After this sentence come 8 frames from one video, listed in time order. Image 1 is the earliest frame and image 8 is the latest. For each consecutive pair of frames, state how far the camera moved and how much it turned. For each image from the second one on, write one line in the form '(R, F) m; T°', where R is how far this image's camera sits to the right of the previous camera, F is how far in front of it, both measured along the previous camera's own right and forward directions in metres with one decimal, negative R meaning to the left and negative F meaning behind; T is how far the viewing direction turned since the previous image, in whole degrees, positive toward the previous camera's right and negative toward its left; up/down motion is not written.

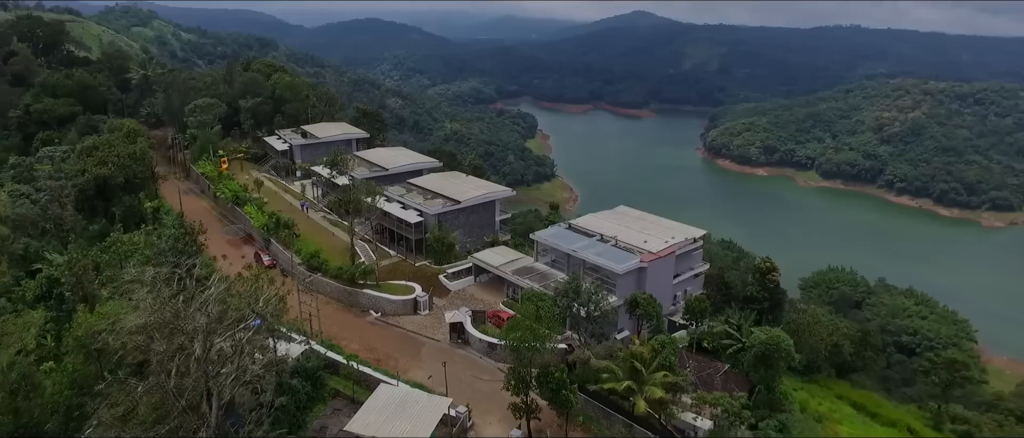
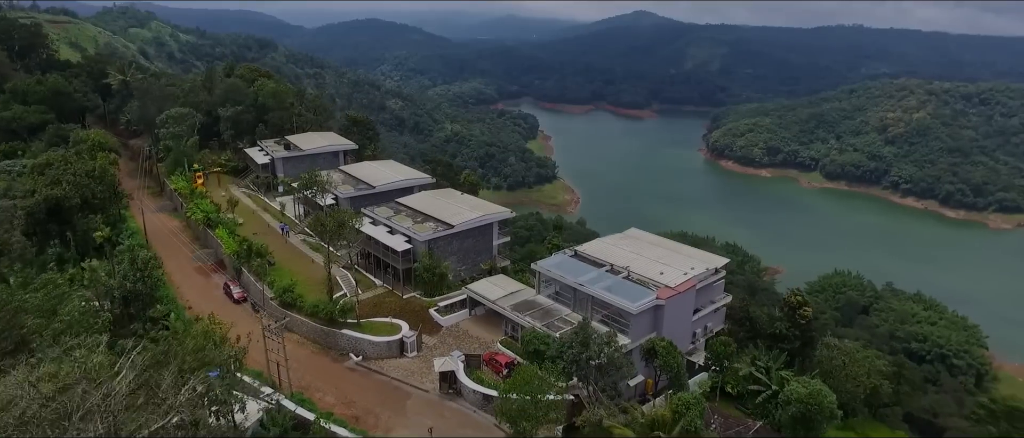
(0.0, +0.8) m; 0°
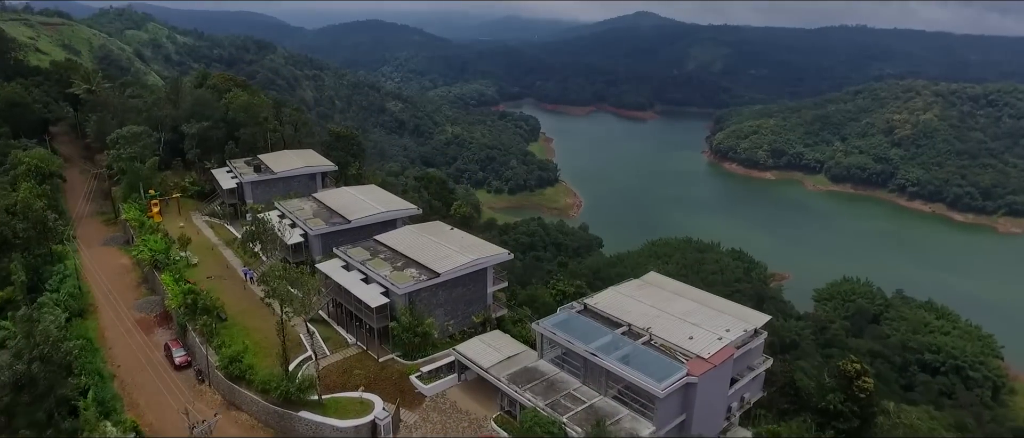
(0.0, +1.1) m; 0°
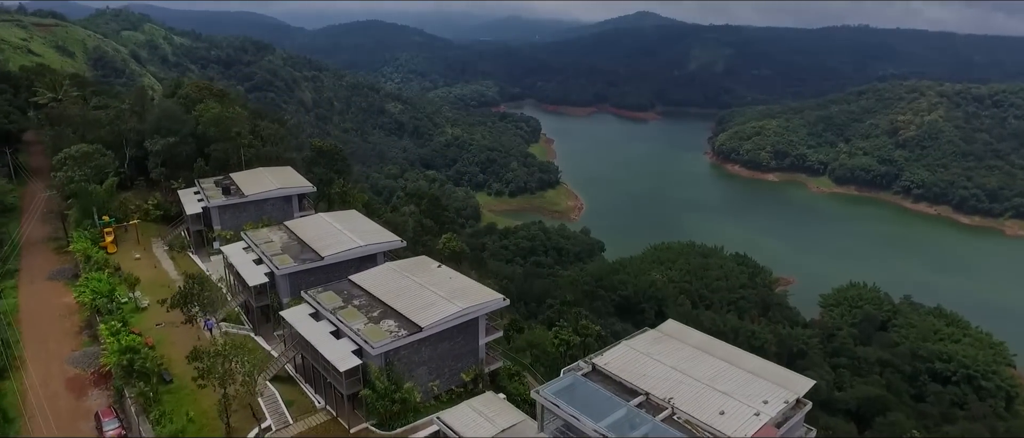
(0.0, +0.9) m; 0°
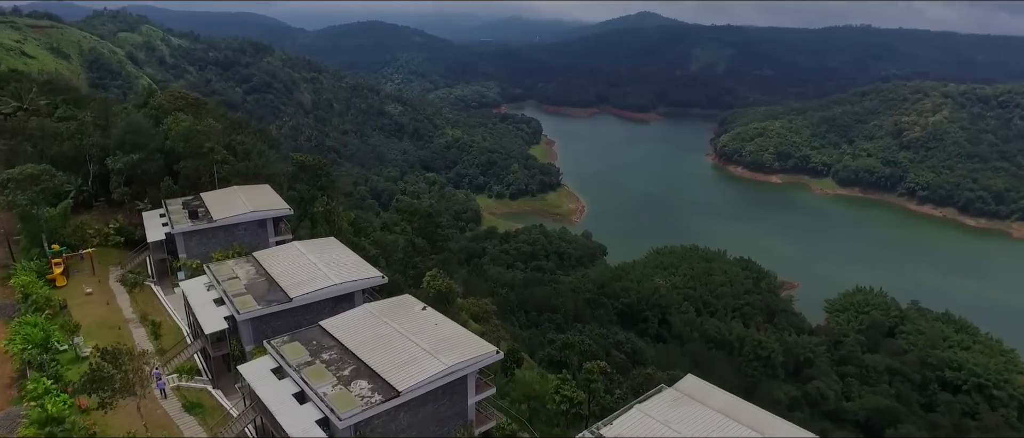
(0.0, +0.7) m; 0°
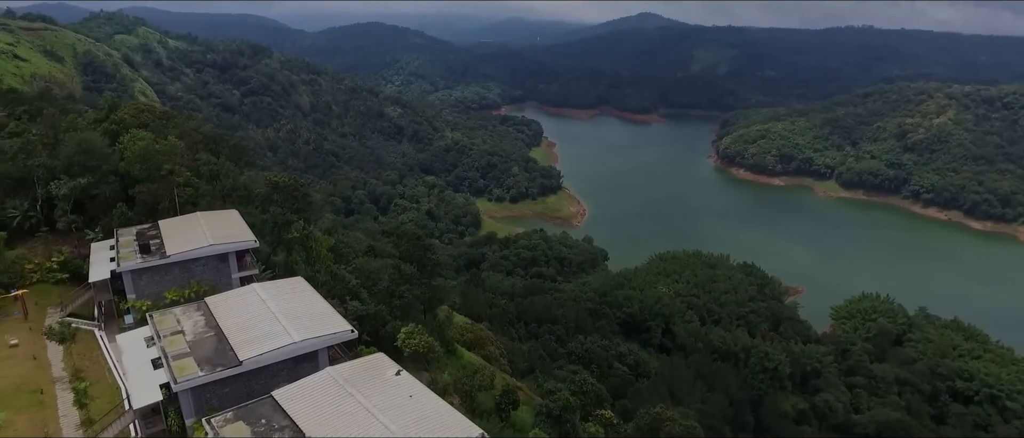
(+0.1, +0.8) m; 0°
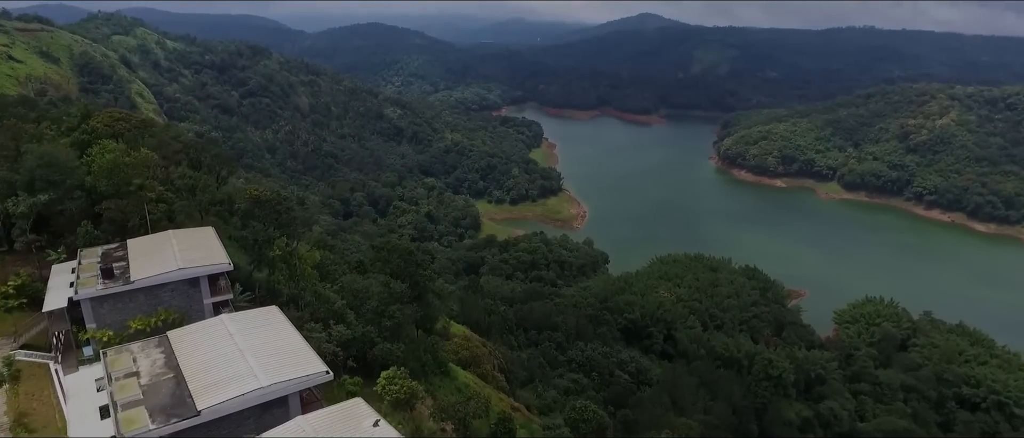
(+0.1, +0.5) m; 0°
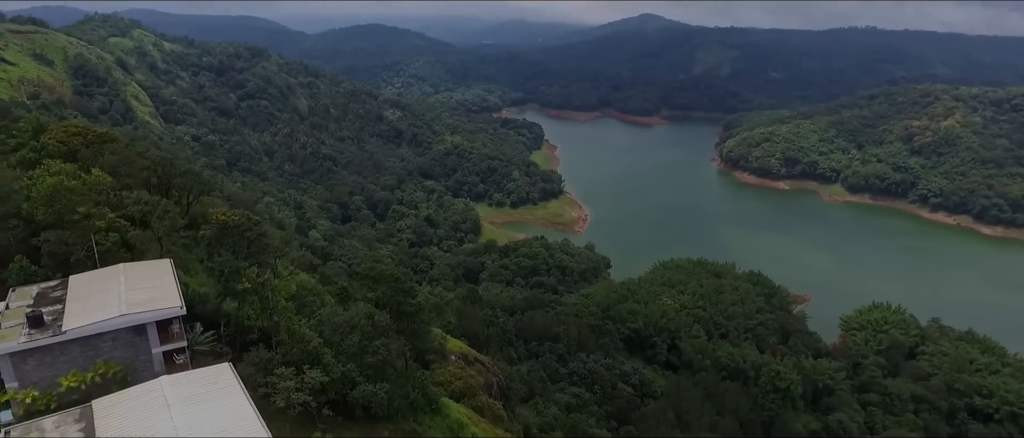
(+0.1, +0.8) m; 0°
